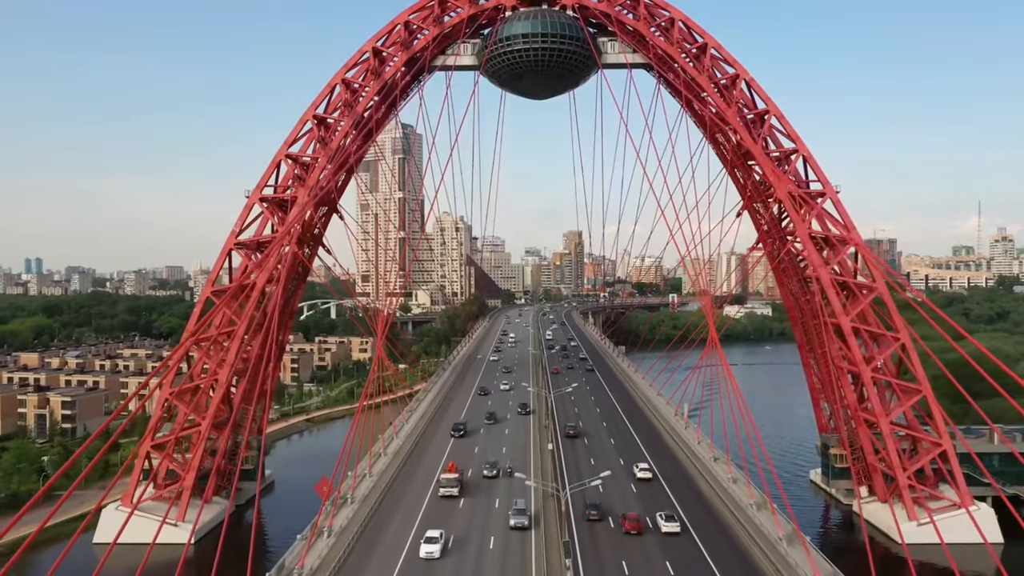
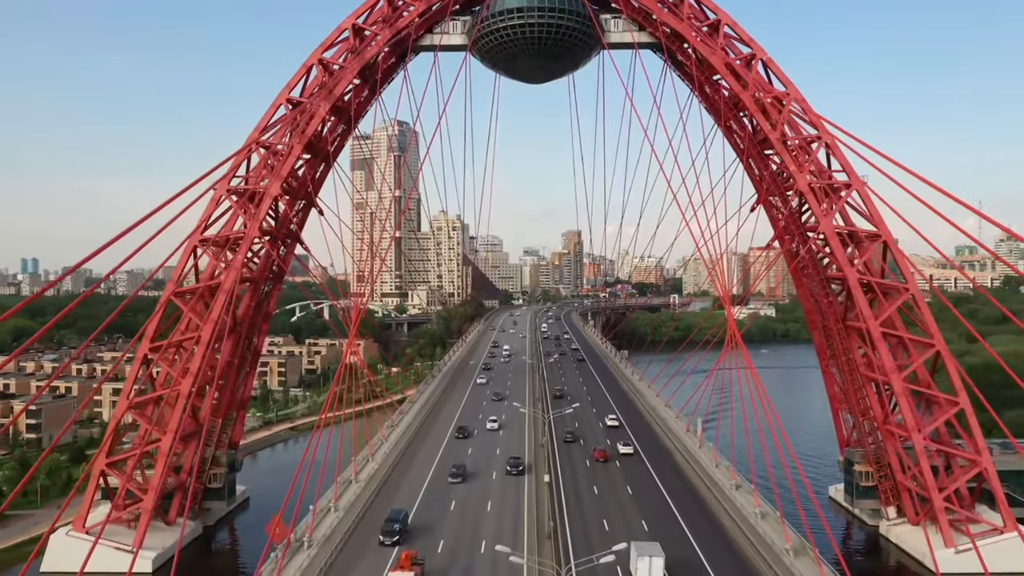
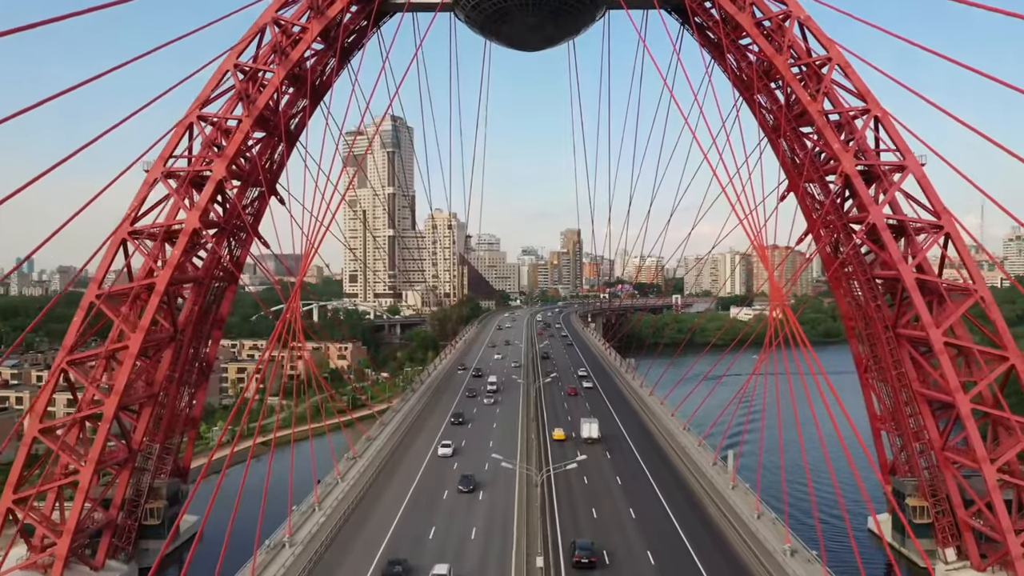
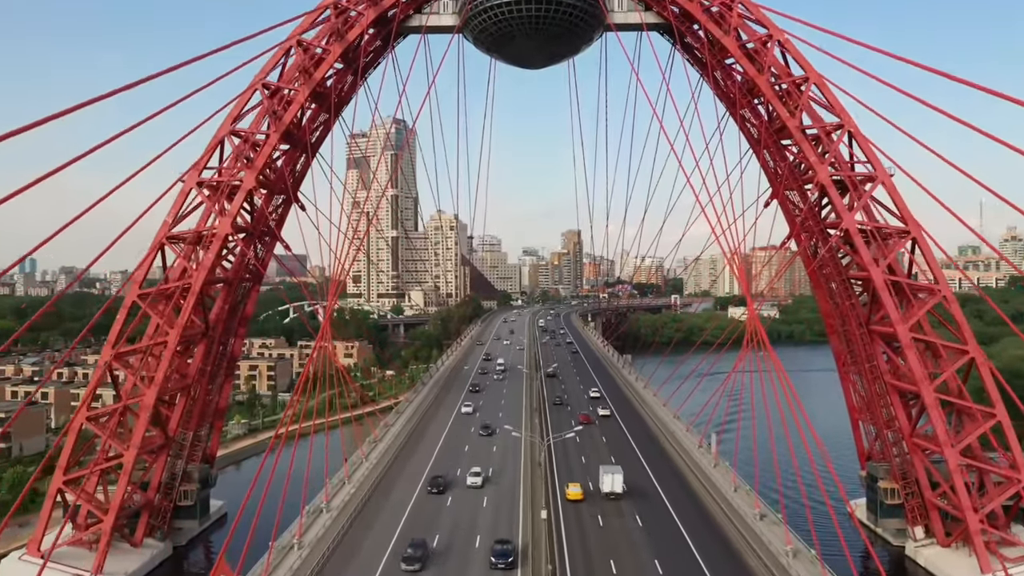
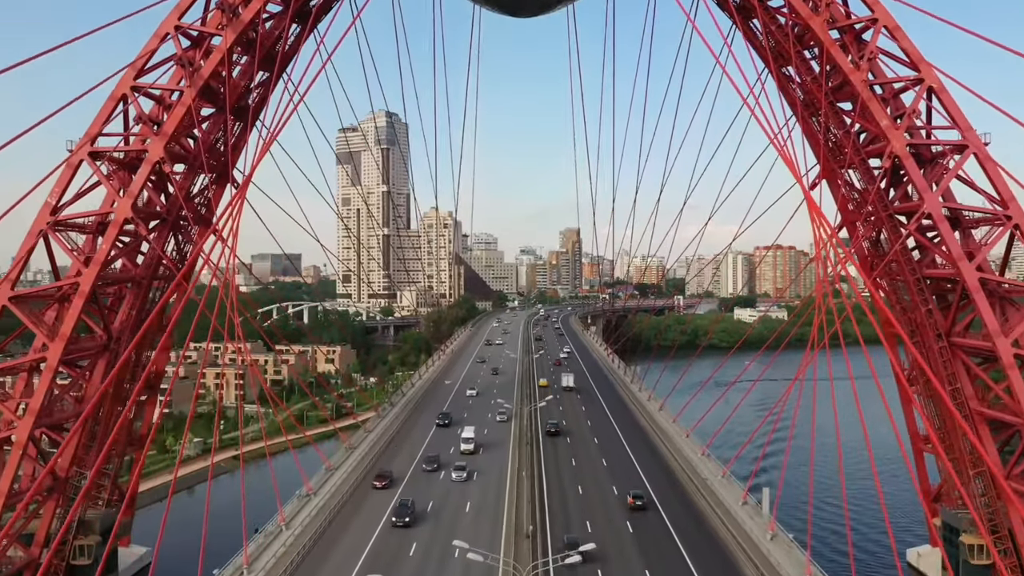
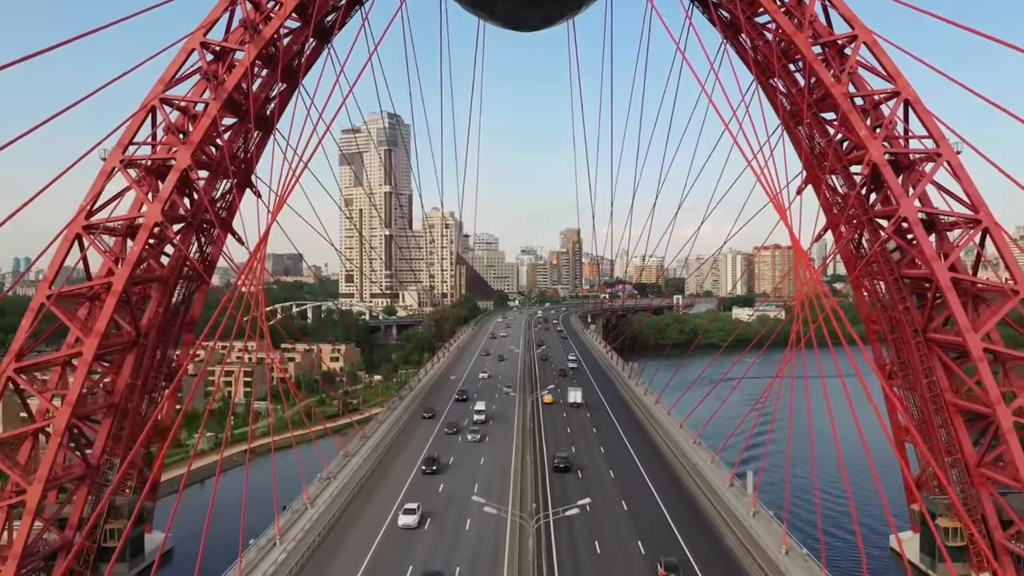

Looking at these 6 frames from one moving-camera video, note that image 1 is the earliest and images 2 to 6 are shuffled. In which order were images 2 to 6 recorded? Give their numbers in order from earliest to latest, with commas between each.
2, 4, 3, 6, 5
